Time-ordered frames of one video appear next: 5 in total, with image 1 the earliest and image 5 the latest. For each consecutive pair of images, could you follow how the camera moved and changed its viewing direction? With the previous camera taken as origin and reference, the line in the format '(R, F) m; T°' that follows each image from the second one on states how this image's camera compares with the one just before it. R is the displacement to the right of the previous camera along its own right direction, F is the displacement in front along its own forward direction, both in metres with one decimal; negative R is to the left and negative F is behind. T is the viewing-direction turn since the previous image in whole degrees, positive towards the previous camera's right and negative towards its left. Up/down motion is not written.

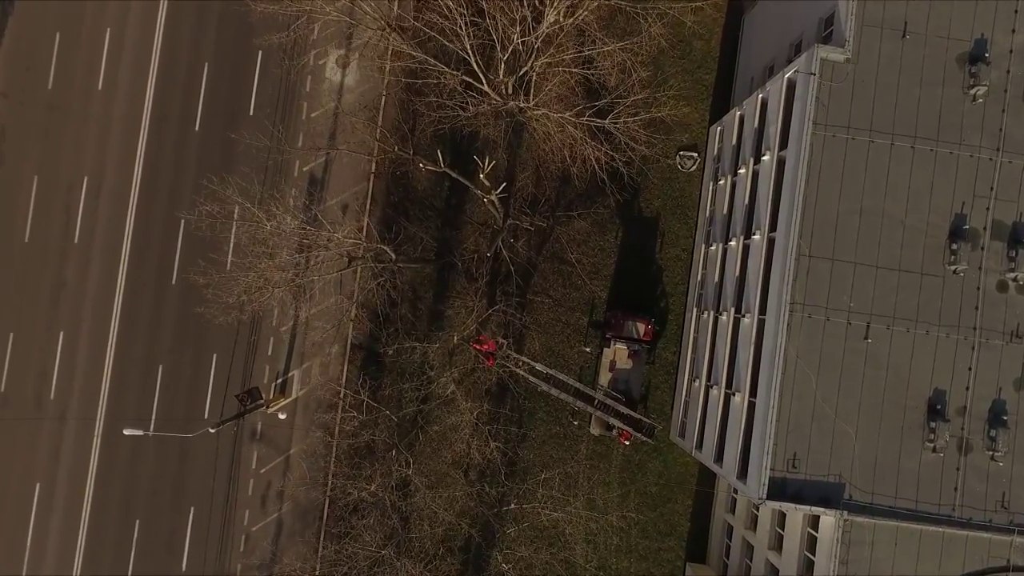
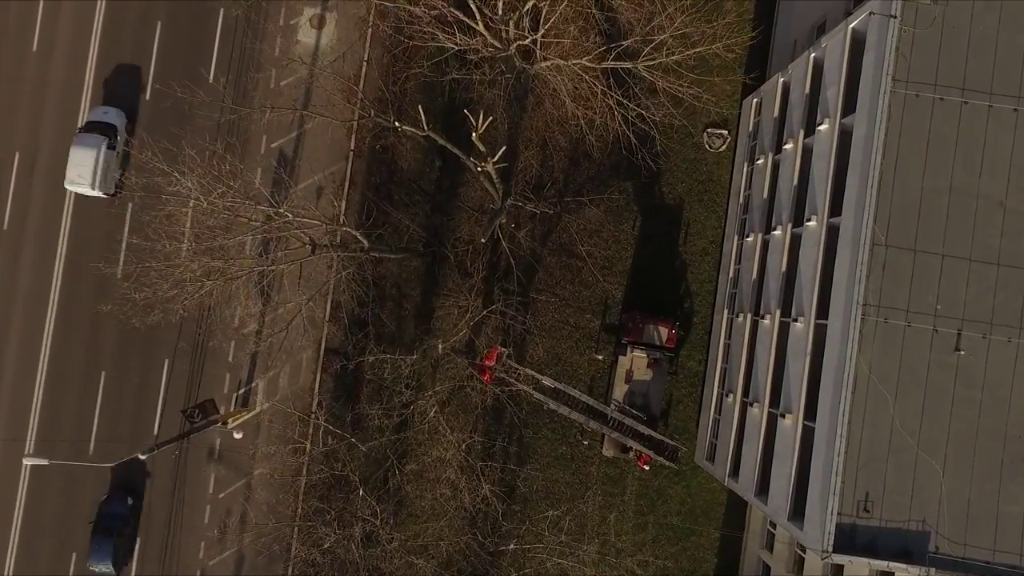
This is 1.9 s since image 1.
(0.0, +3.5) m; 0°
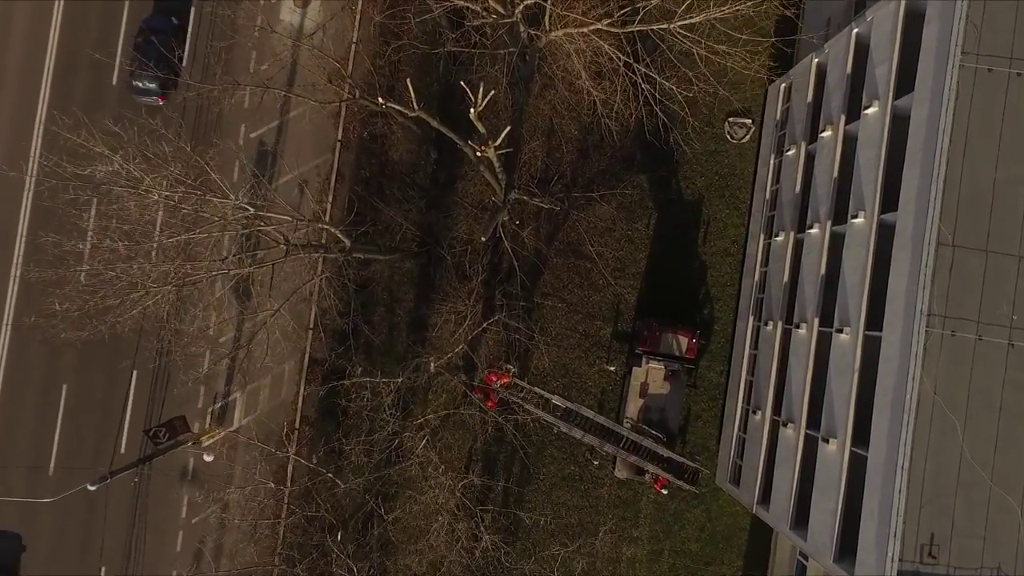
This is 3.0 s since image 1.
(-0.4, +2.0) m; 0°
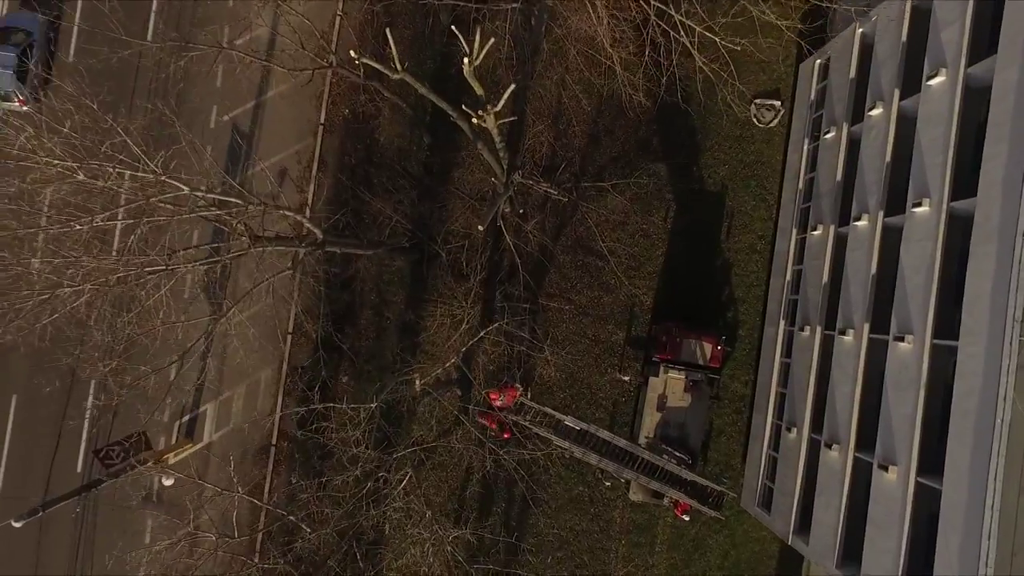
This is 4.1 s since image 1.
(-0.3, +2.0) m; 0°
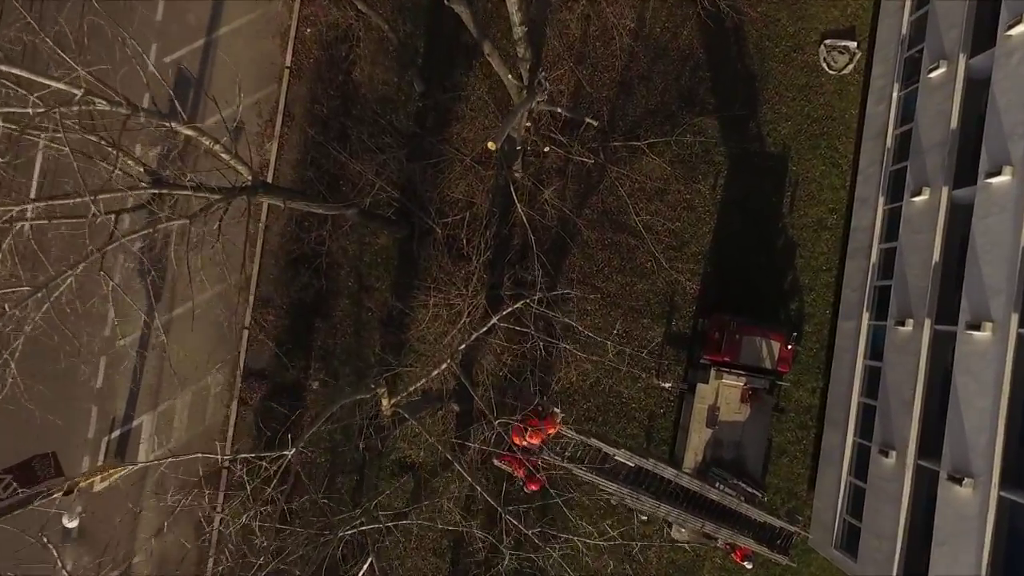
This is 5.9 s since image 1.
(-1.2, +3.5) m; 0°
